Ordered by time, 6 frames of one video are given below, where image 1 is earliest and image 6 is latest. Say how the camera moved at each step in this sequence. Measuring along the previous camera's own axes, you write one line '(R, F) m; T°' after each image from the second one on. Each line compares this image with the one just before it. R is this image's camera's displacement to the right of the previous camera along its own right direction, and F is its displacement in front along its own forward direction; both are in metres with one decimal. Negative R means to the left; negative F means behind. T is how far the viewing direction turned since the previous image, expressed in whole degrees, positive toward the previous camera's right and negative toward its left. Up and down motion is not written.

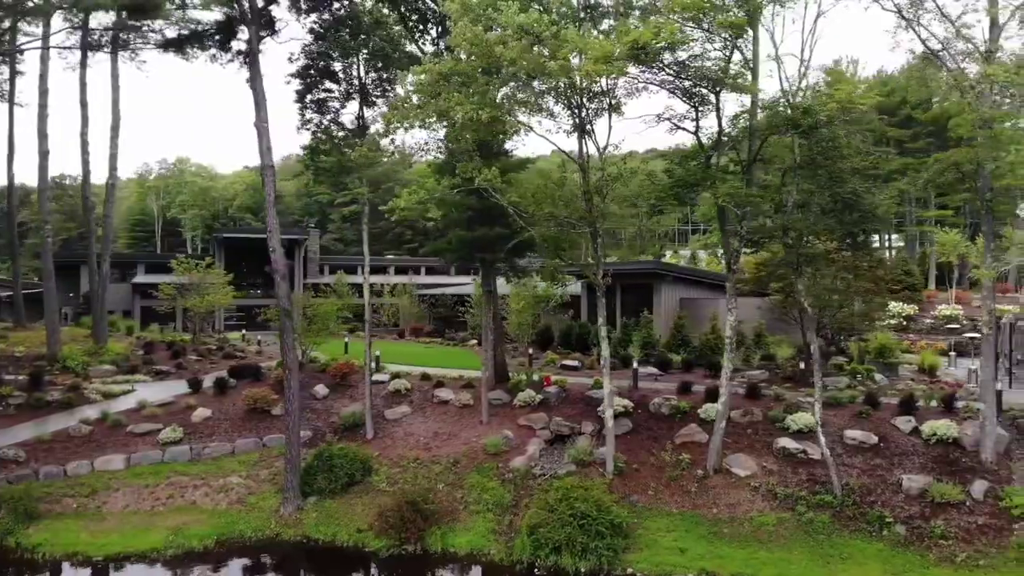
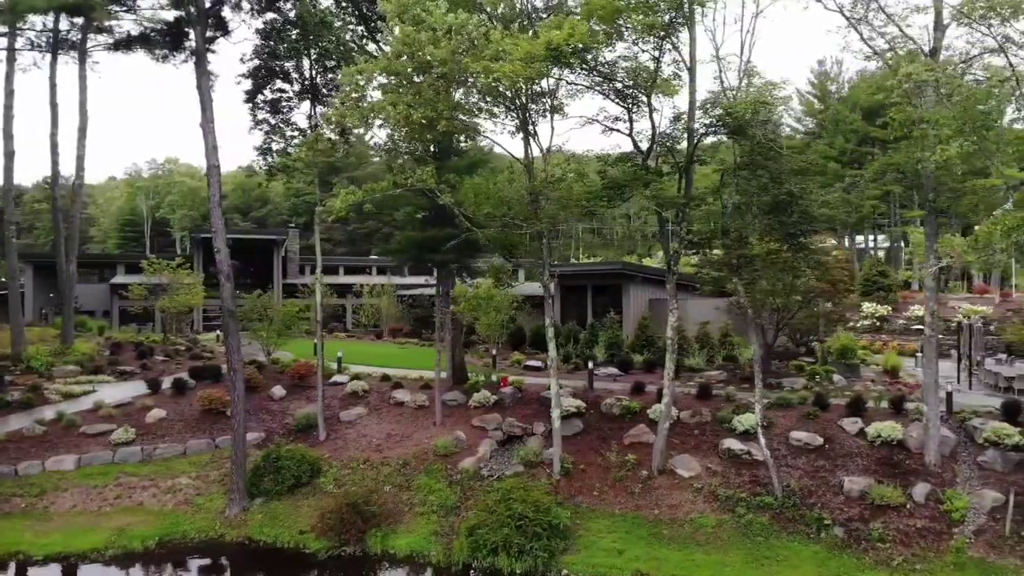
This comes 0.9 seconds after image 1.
(+0.8, 0.0) m; -1°
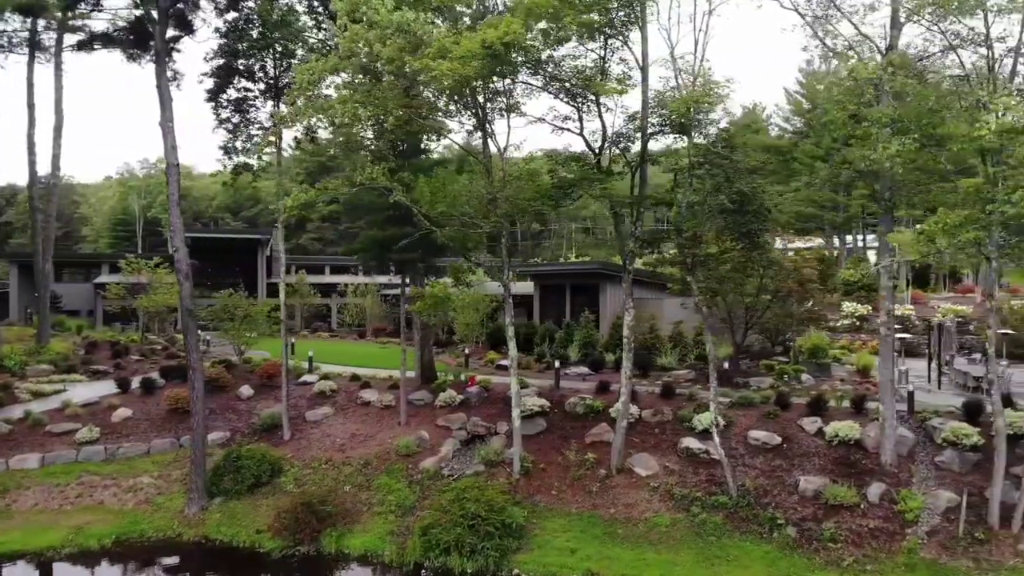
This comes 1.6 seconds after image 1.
(+0.6, 0.0) m; 0°
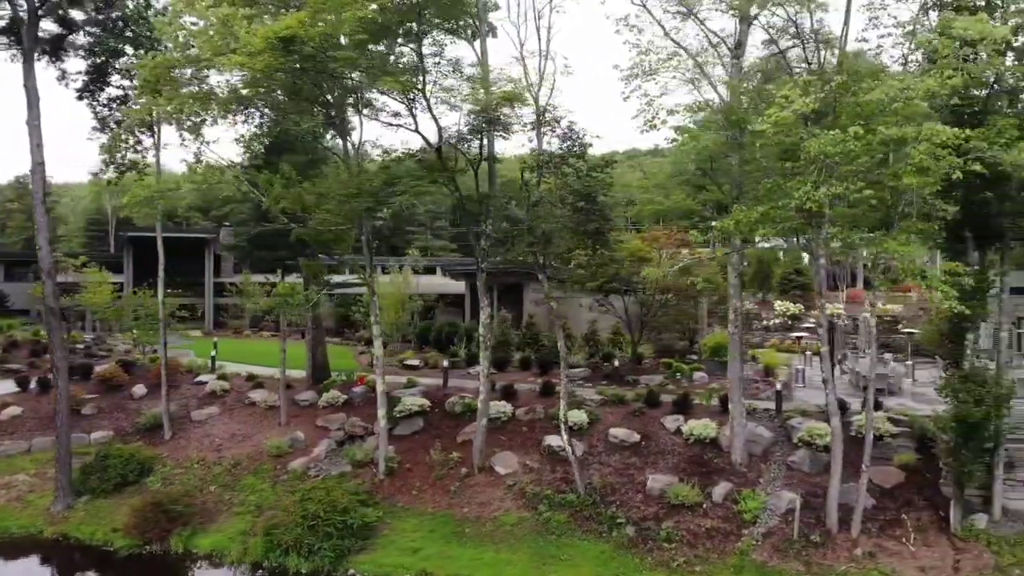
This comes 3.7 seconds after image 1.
(+1.9, +0.1) m; -1°
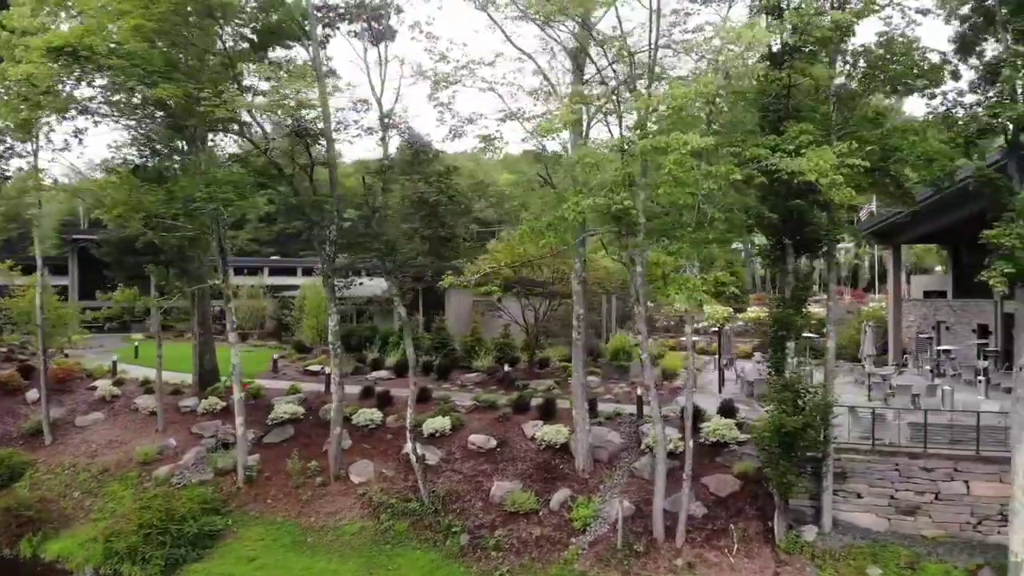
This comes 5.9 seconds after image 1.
(+2.0, +0.1) m; -1°
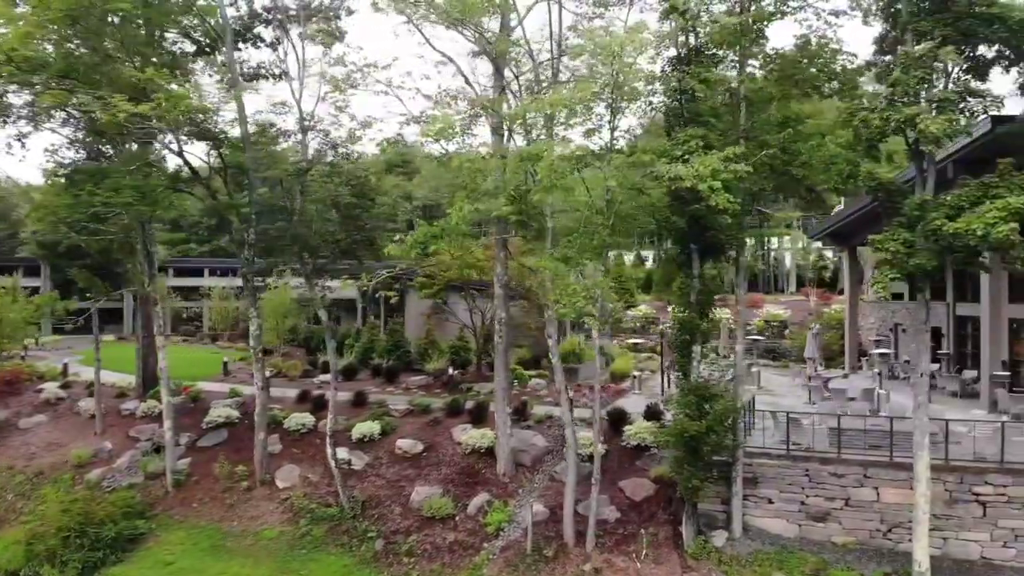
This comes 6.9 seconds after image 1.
(+1.0, 0.0) m; -1°
